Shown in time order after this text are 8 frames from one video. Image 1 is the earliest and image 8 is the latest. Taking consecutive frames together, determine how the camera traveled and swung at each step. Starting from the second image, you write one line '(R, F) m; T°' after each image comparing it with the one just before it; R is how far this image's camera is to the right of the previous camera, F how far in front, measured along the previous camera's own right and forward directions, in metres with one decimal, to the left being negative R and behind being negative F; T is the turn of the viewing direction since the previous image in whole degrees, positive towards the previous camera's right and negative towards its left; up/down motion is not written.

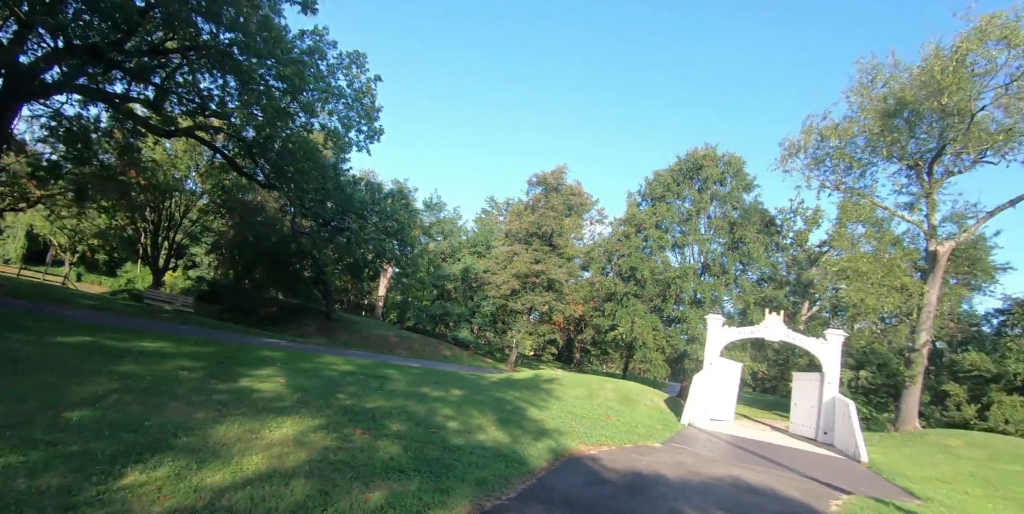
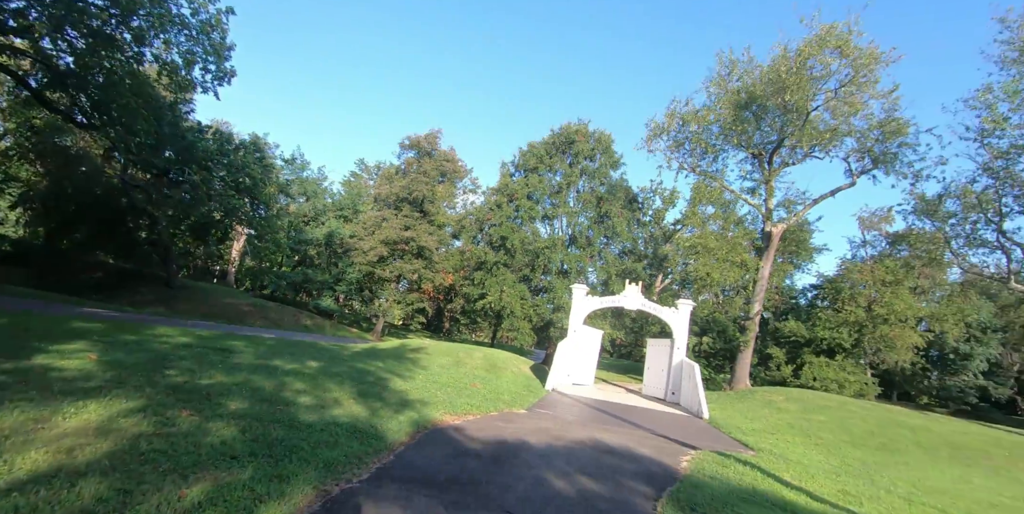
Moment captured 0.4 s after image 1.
(0.0, +0.7) m; +15°
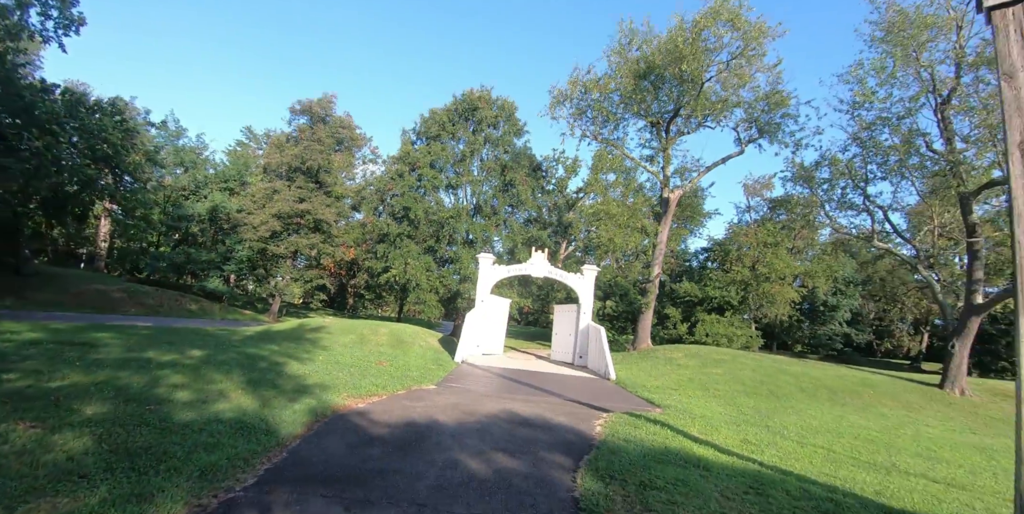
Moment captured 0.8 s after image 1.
(0.0, +0.4) m; +11°
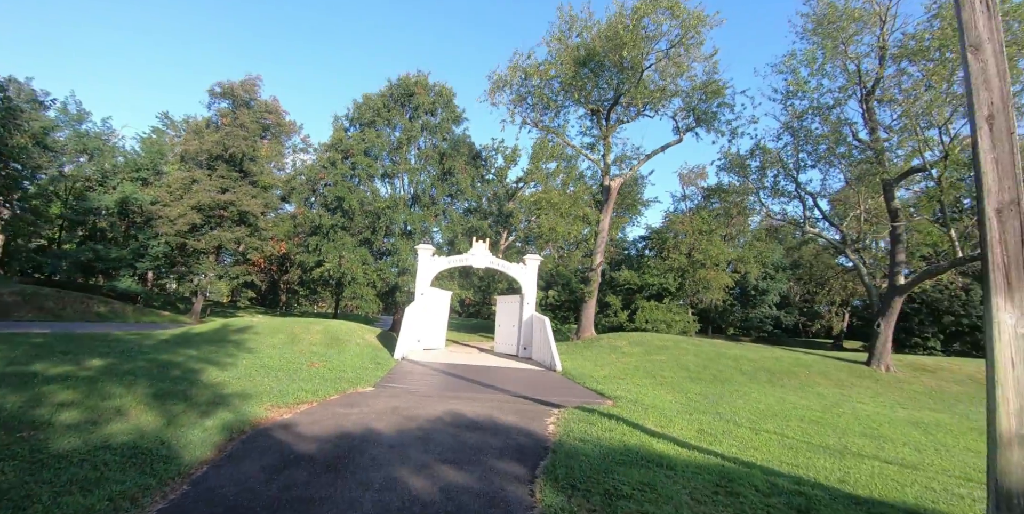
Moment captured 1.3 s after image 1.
(0.0, +0.6) m; +7°
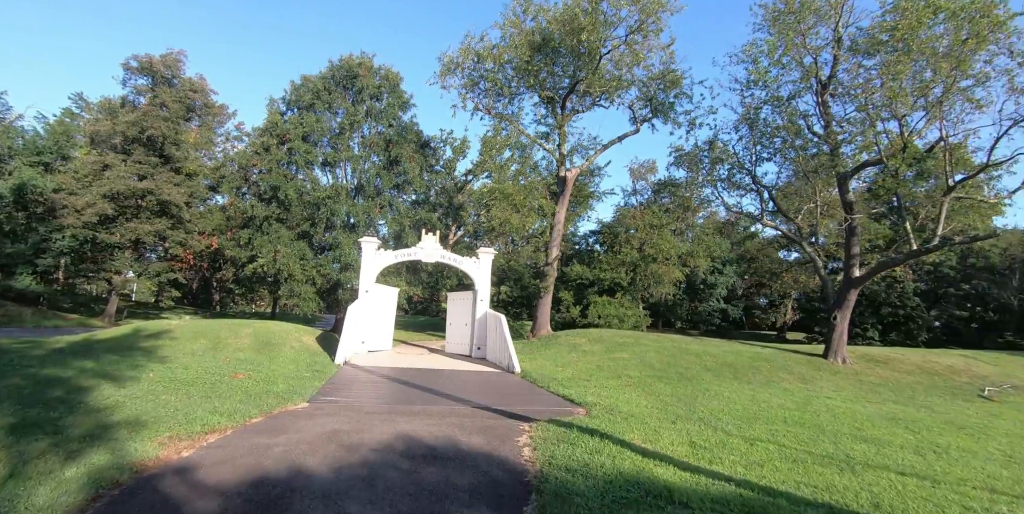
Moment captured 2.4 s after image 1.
(-0.2, +1.1) m; +6°
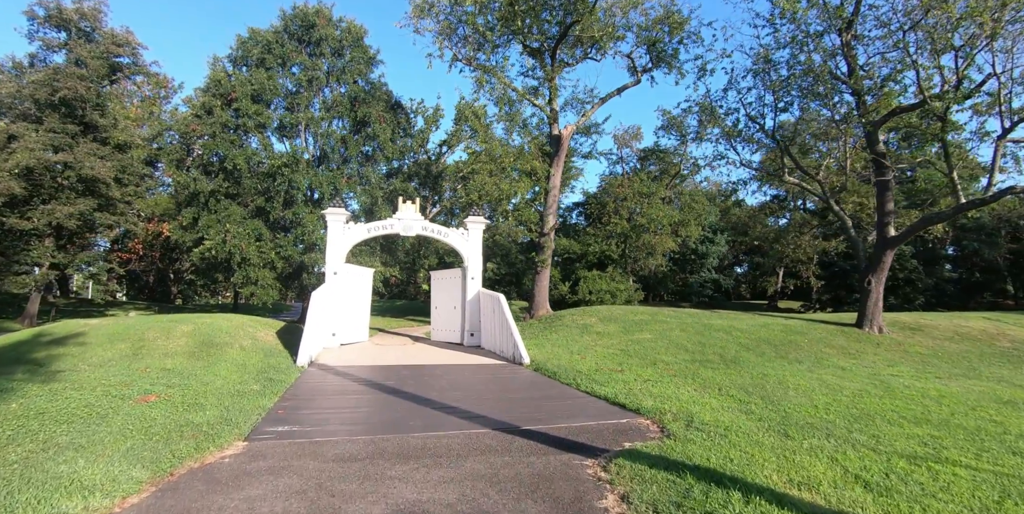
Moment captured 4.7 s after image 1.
(-0.6, +2.3) m; +3°
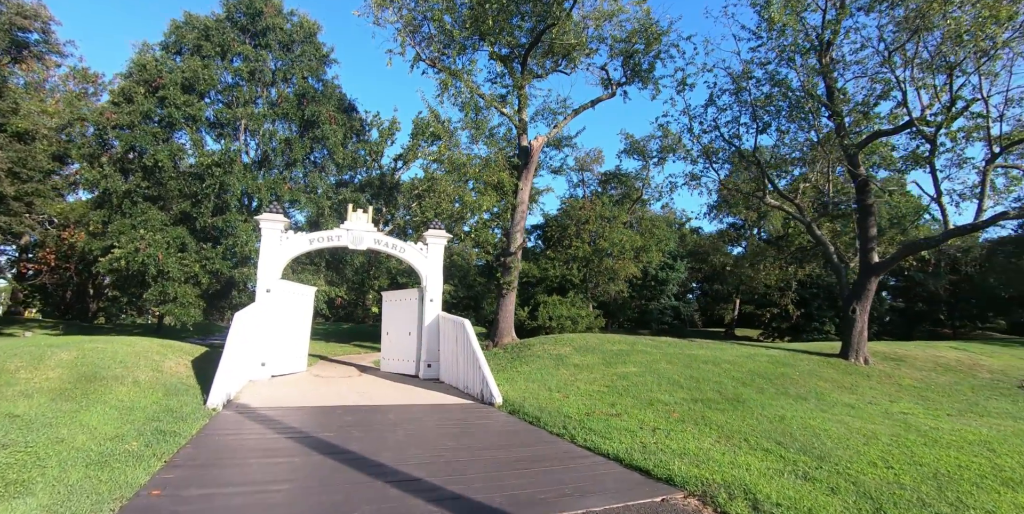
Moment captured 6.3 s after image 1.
(-0.4, +1.6) m; +5°
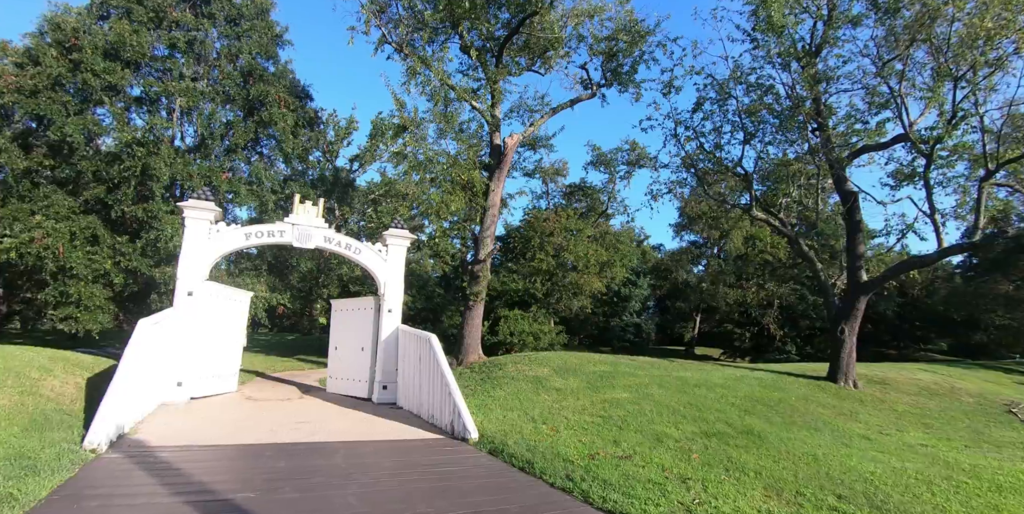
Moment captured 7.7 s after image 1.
(-0.4, +1.5) m; +5°
